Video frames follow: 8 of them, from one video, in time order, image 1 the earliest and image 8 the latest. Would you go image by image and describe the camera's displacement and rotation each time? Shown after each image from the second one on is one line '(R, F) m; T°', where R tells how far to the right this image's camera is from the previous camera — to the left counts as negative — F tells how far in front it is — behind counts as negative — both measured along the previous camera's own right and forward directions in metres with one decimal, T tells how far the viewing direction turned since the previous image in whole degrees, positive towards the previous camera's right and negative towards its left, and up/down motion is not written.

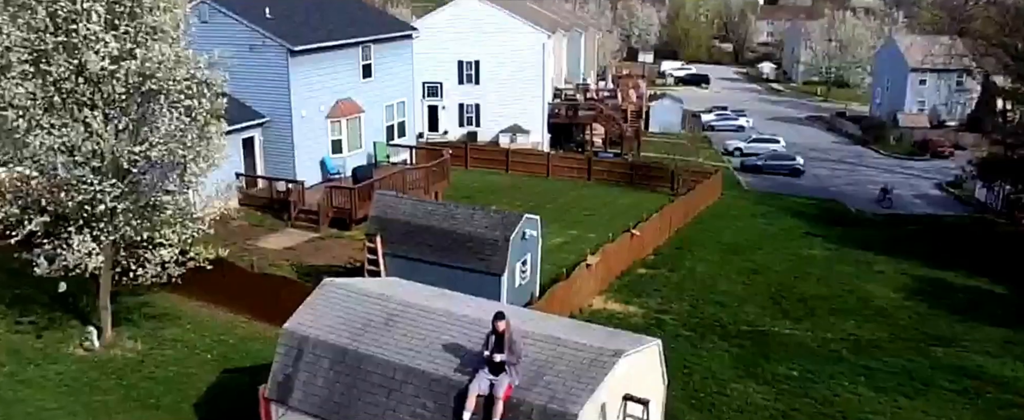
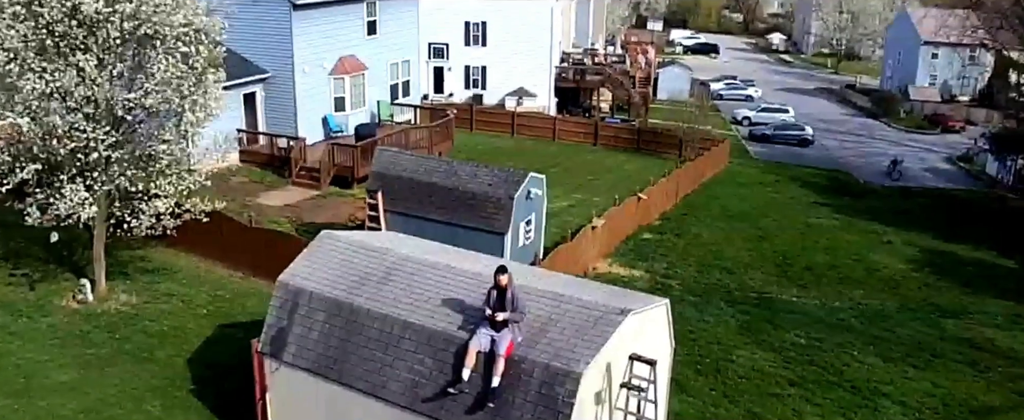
(0.0, +0.5) m; 0°
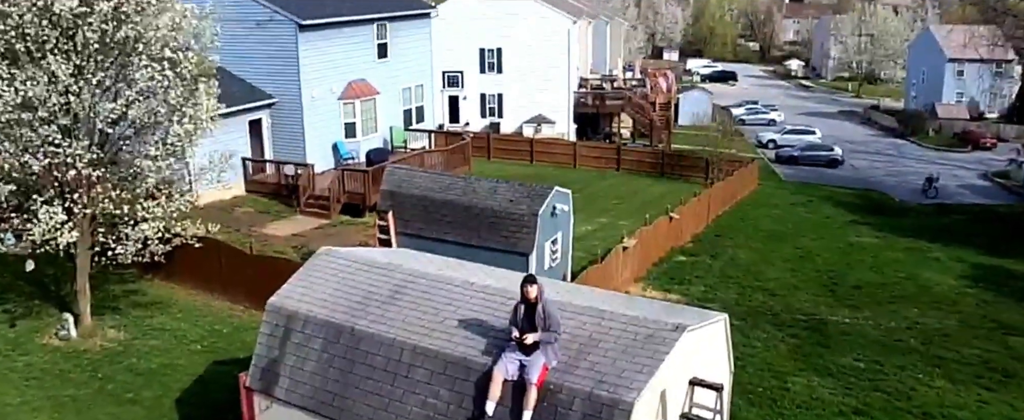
(-0.1, +1.6) m; -1°
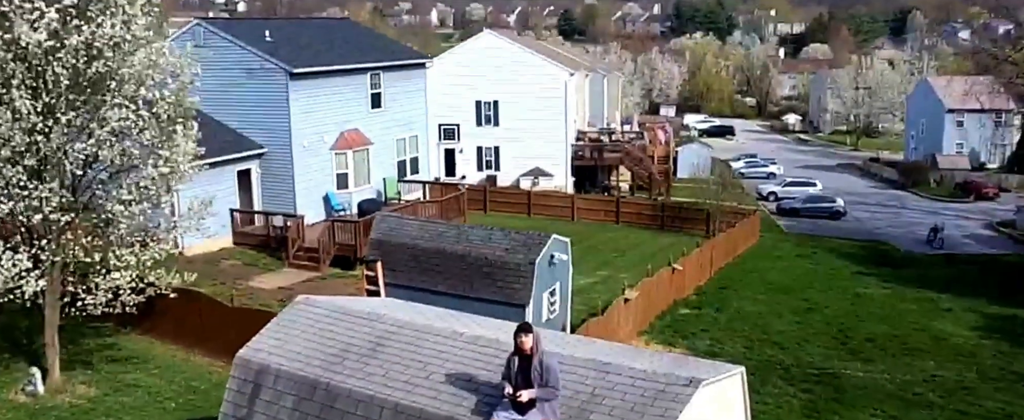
(+0.1, +0.8) m; 0°
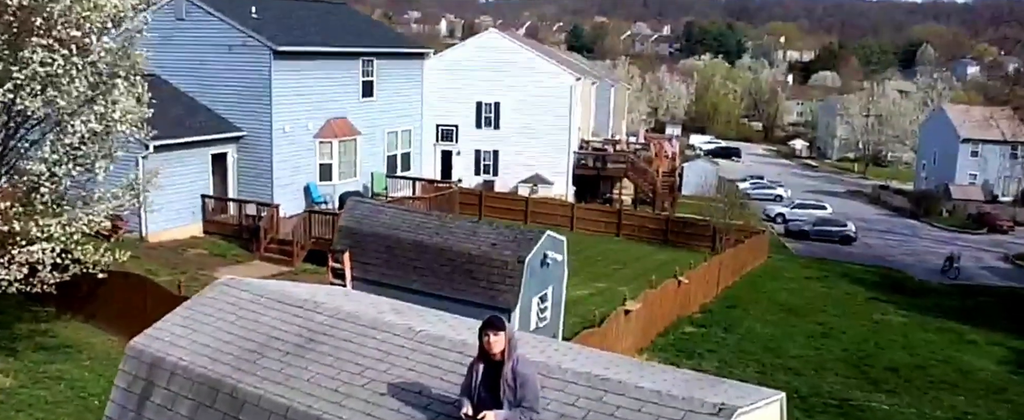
(+0.2, +2.0) m; 0°
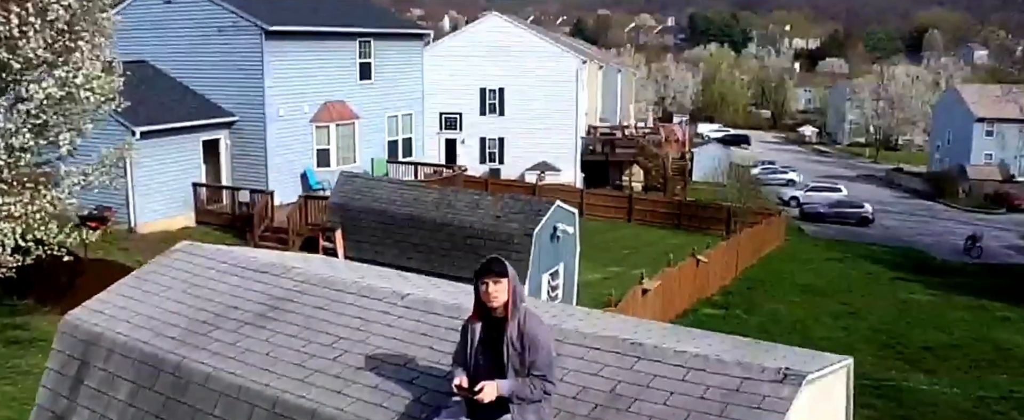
(0.0, +1.2) m; -1°
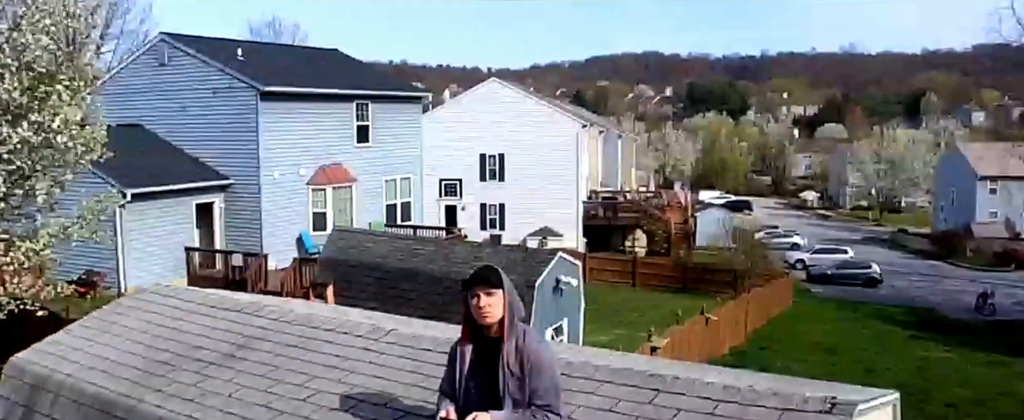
(0.0, +0.6) m; 0°
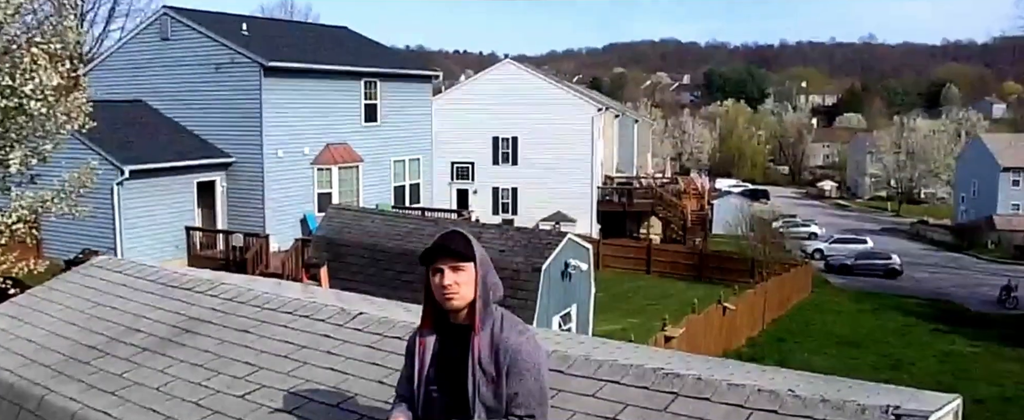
(+0.1, +0.8) m; -1°
